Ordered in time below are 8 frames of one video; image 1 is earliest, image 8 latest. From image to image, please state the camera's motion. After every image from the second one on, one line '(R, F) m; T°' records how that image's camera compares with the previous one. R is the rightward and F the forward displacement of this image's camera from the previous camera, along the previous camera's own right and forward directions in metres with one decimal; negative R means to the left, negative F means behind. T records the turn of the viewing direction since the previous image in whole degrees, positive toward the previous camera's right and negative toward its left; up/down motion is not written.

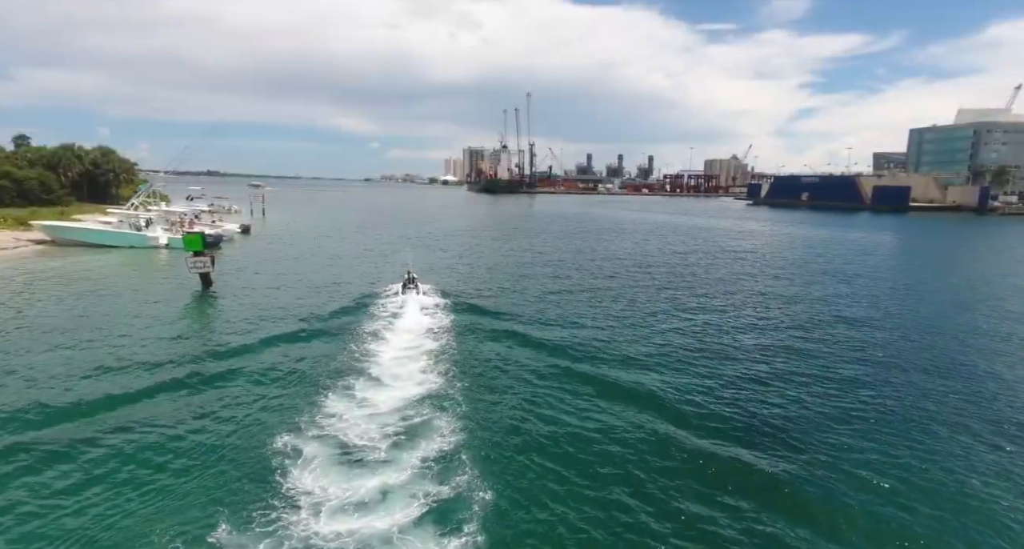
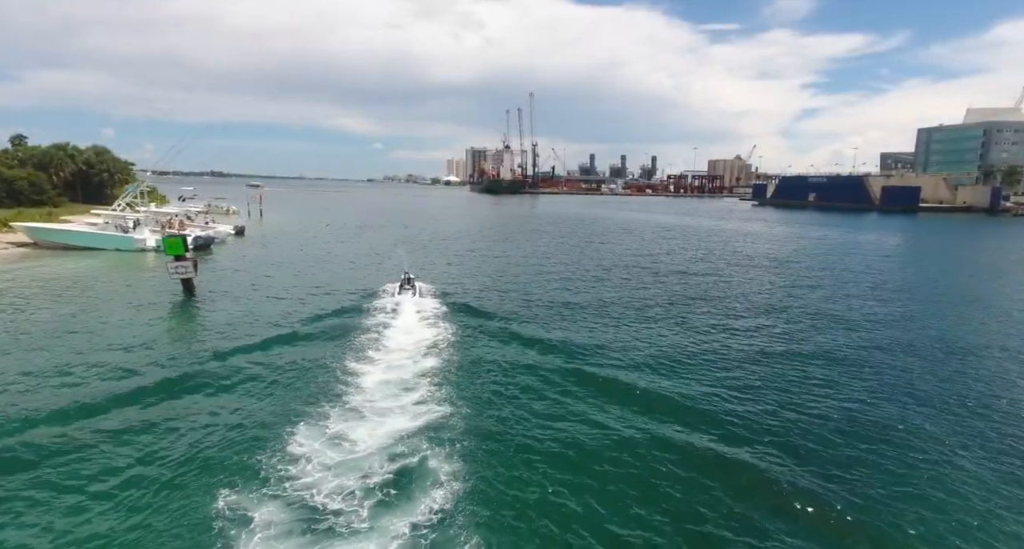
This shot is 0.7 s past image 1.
(0.0, +2.0) m; 0°
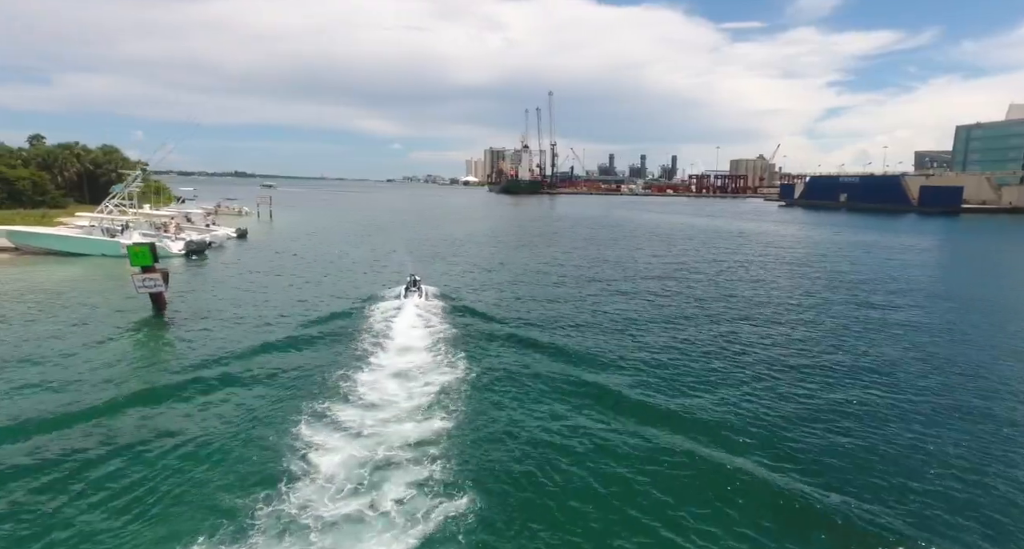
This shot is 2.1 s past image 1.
(0.0, +4.0) m; -2°
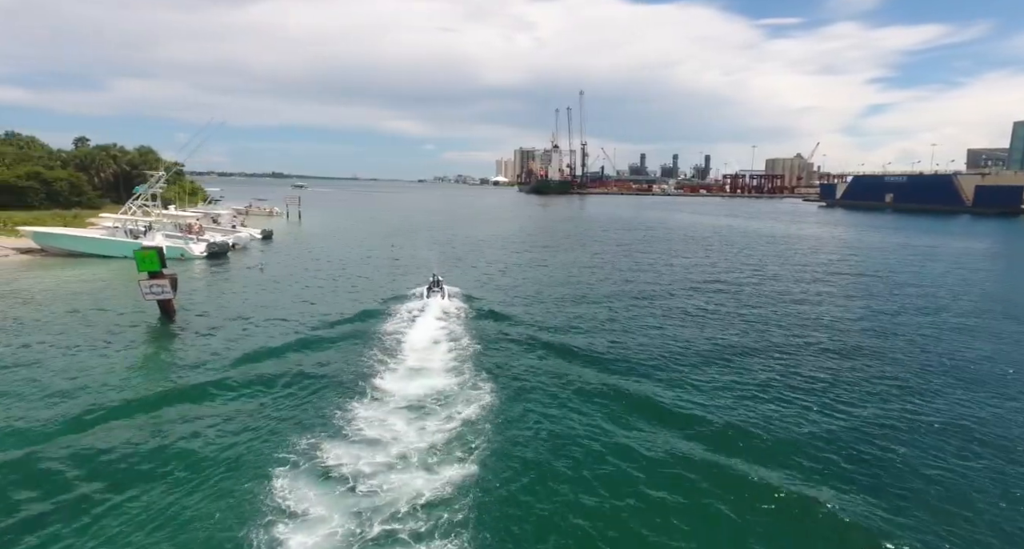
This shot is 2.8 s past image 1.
(0.0, +2.0) m; -3°
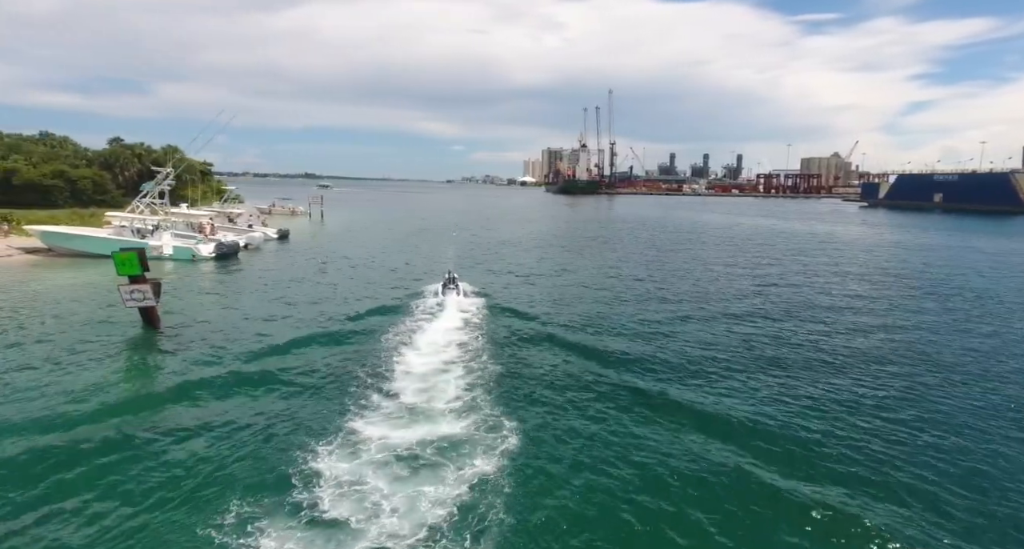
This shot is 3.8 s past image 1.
(0.0, +3.0) m; -3°
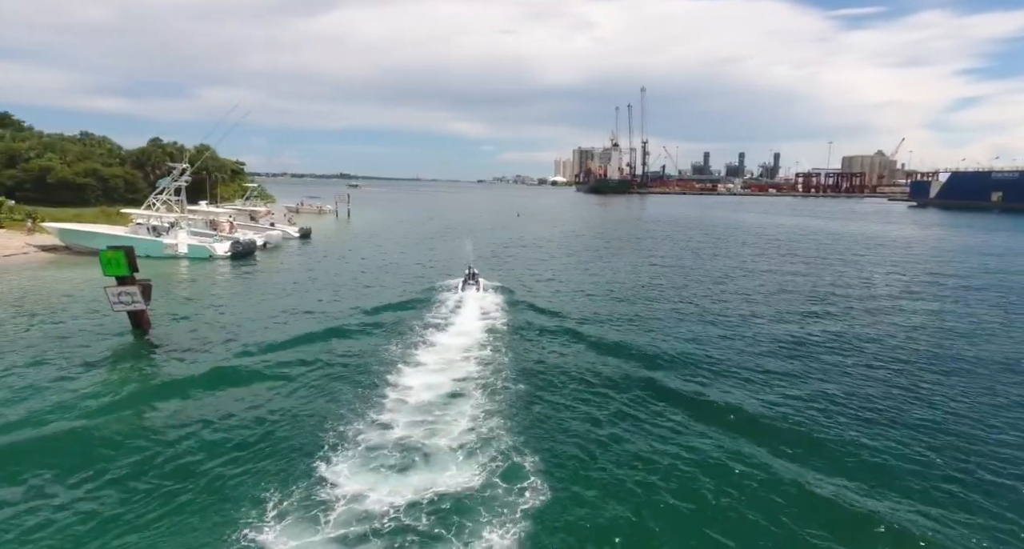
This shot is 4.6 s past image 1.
(+0.2, +2.3) m; -3°
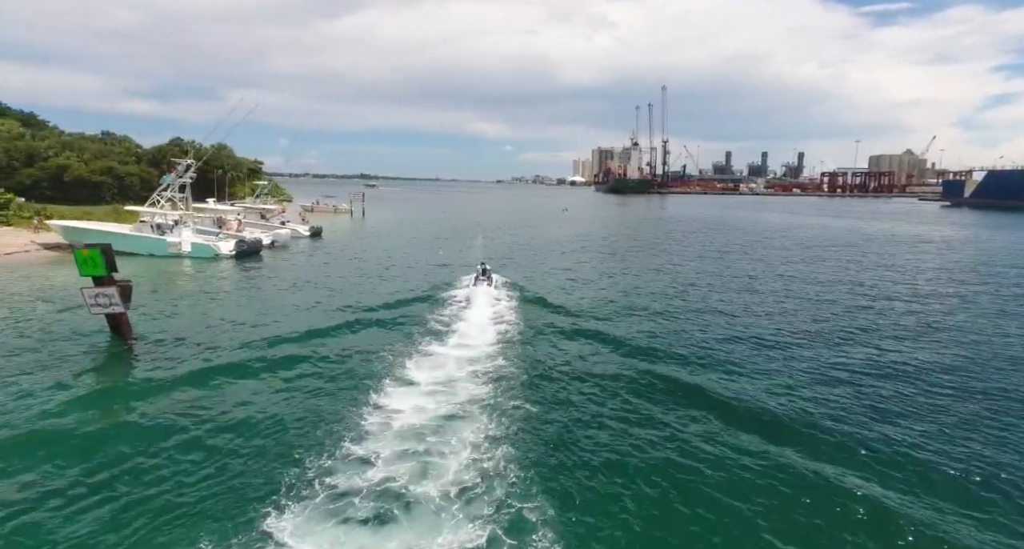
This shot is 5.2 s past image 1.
(+0.2, +1.8) m; -2°
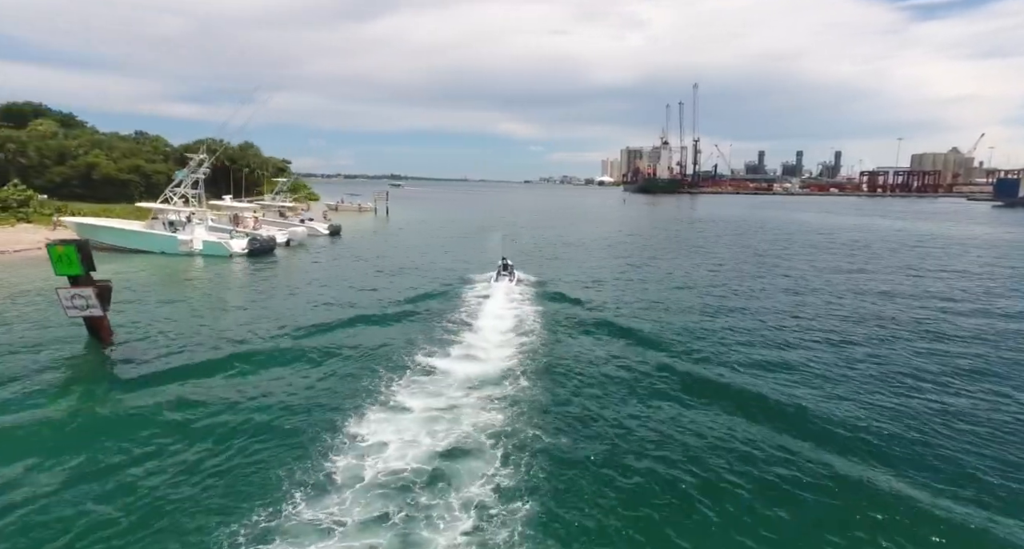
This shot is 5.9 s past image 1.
(+0.2, +2.1) m; -3°
